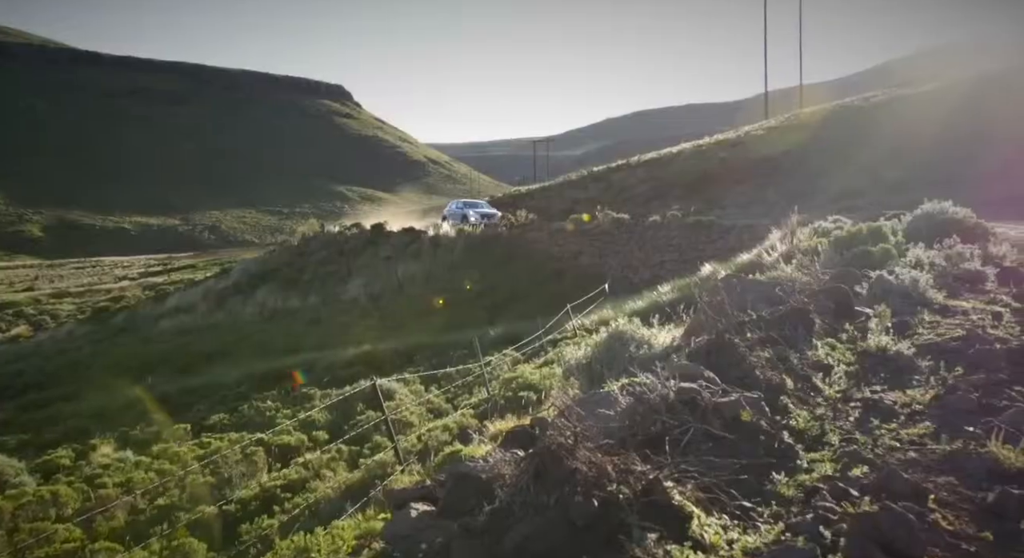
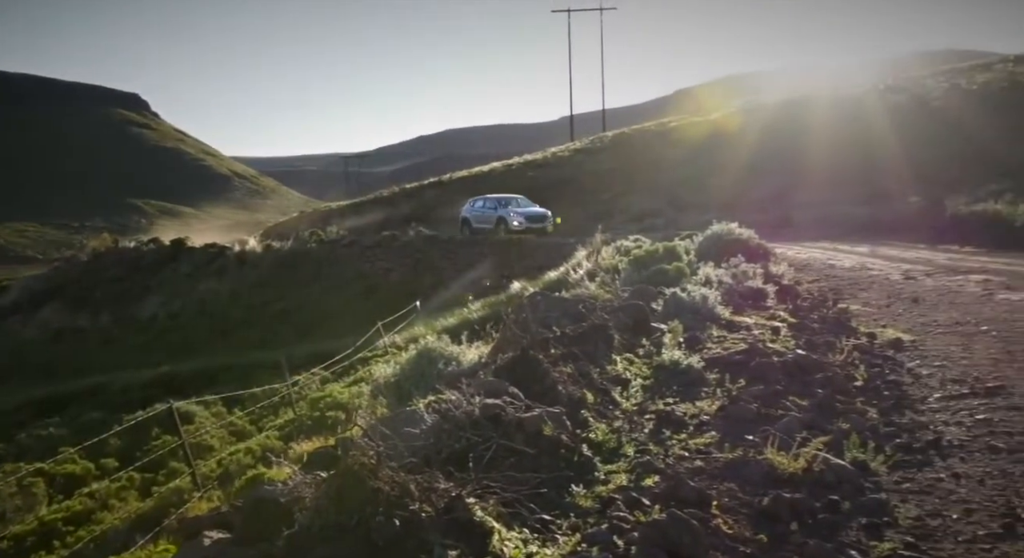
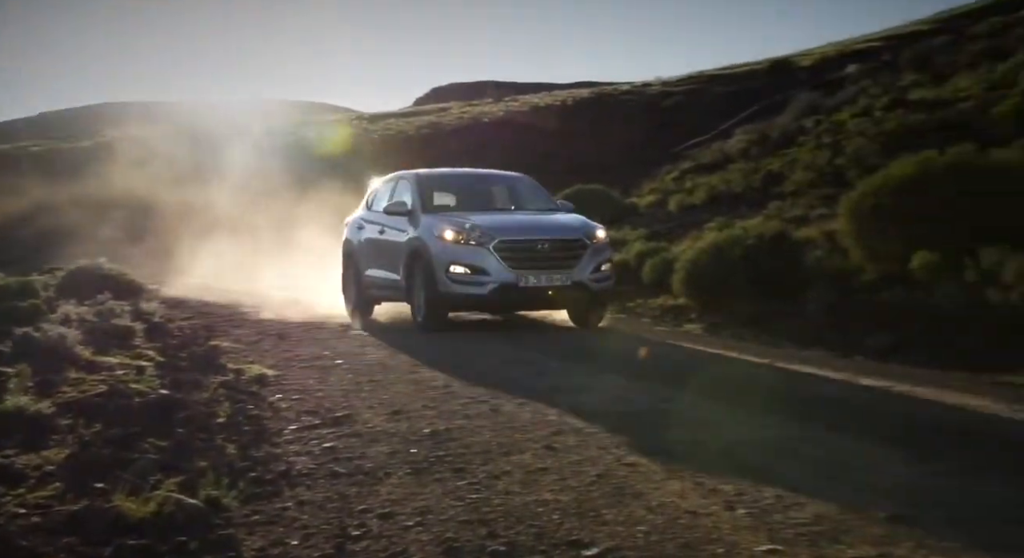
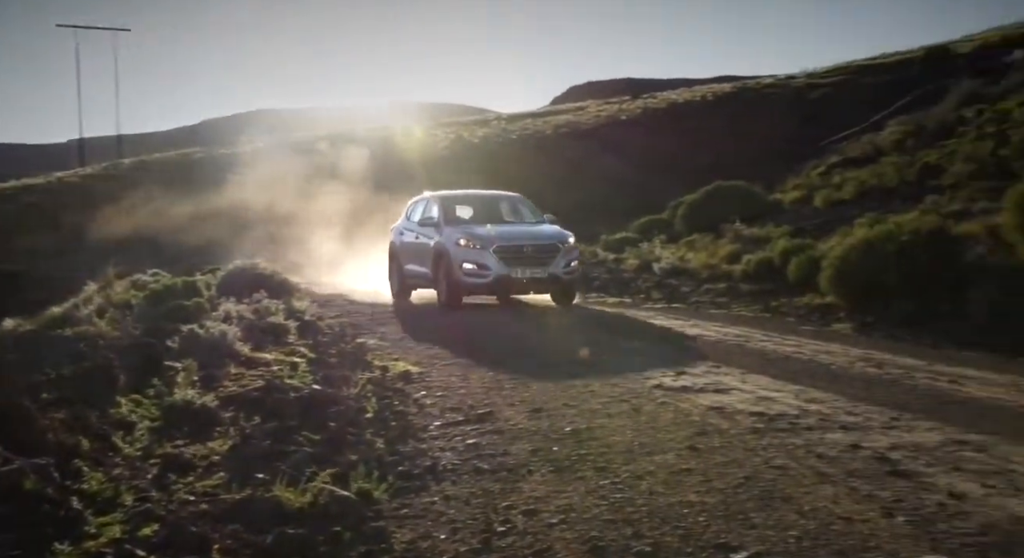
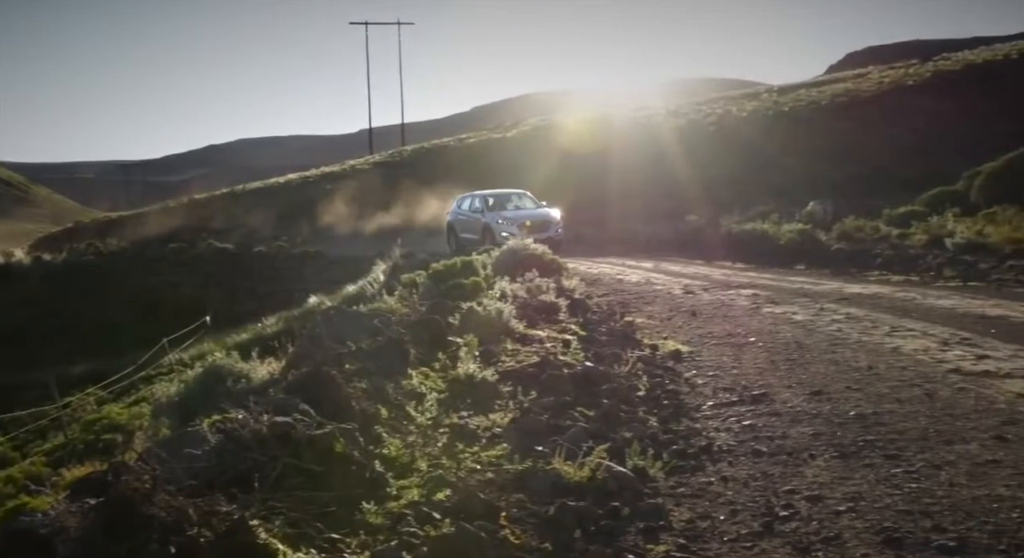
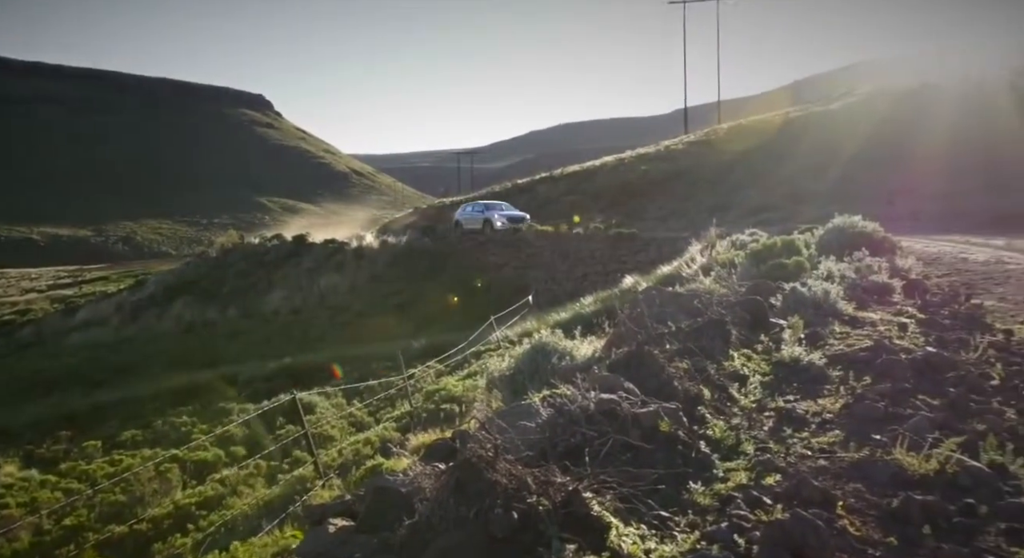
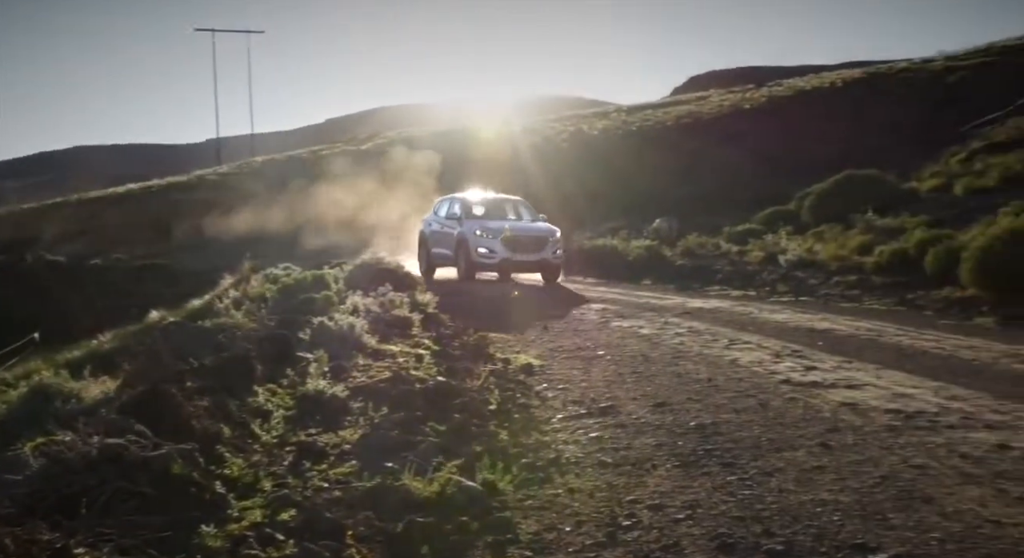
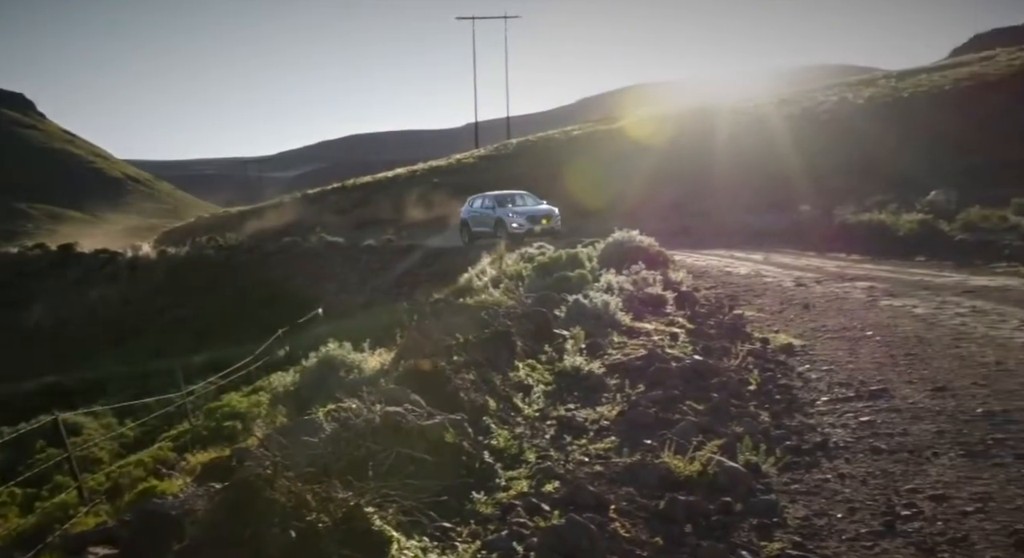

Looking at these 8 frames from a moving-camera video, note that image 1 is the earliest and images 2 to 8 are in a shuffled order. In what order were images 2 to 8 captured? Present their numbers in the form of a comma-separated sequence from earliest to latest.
6, 2, 8, 5, 7, 4, 3
